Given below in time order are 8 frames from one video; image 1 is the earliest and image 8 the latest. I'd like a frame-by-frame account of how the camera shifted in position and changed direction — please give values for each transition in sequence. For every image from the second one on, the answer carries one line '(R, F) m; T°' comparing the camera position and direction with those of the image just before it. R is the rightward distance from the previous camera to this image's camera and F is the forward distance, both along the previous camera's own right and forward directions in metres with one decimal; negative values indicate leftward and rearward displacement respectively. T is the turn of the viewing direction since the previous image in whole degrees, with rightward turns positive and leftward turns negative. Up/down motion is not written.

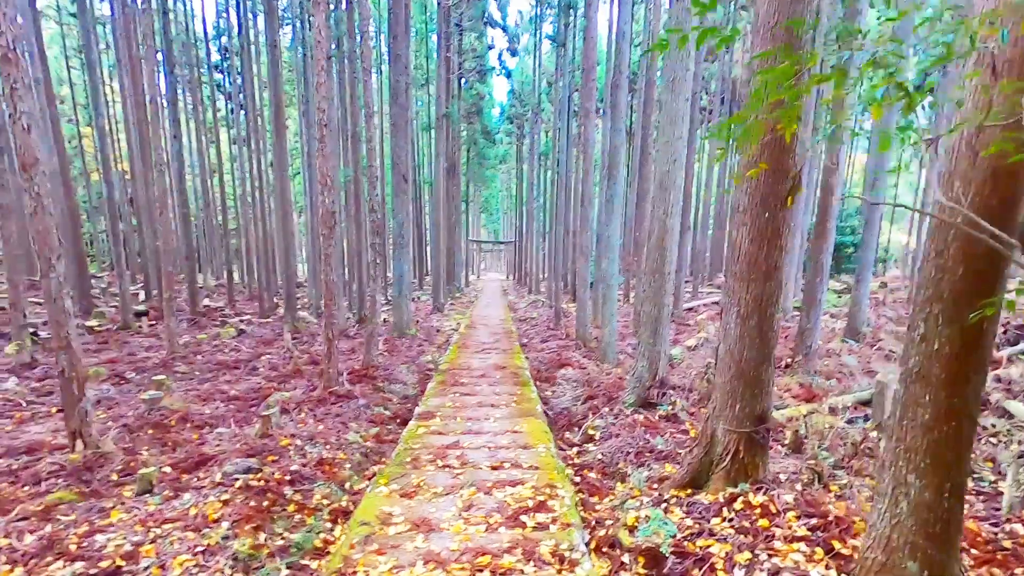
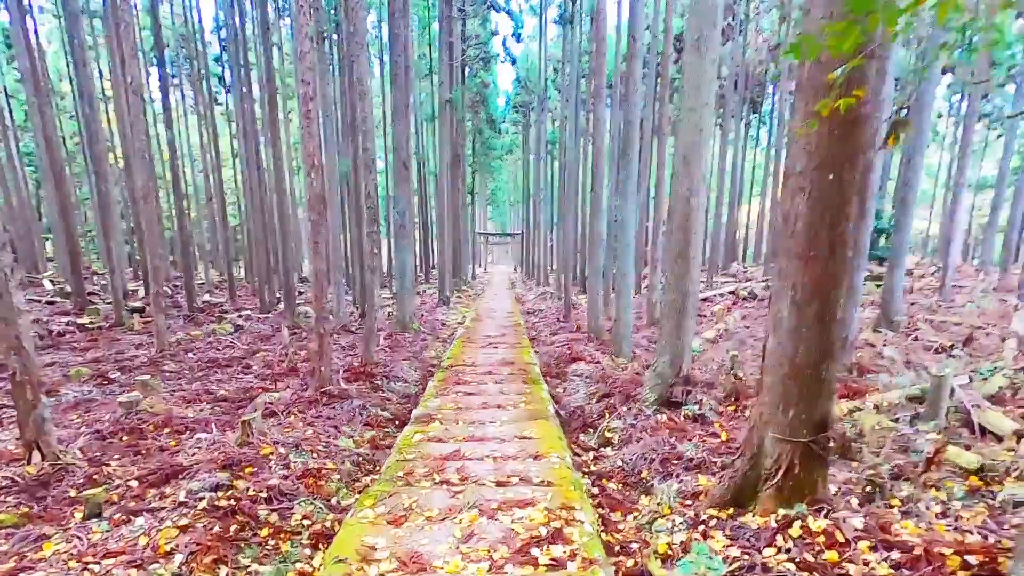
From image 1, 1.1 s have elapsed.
(0.0, +0.6) m; -1°
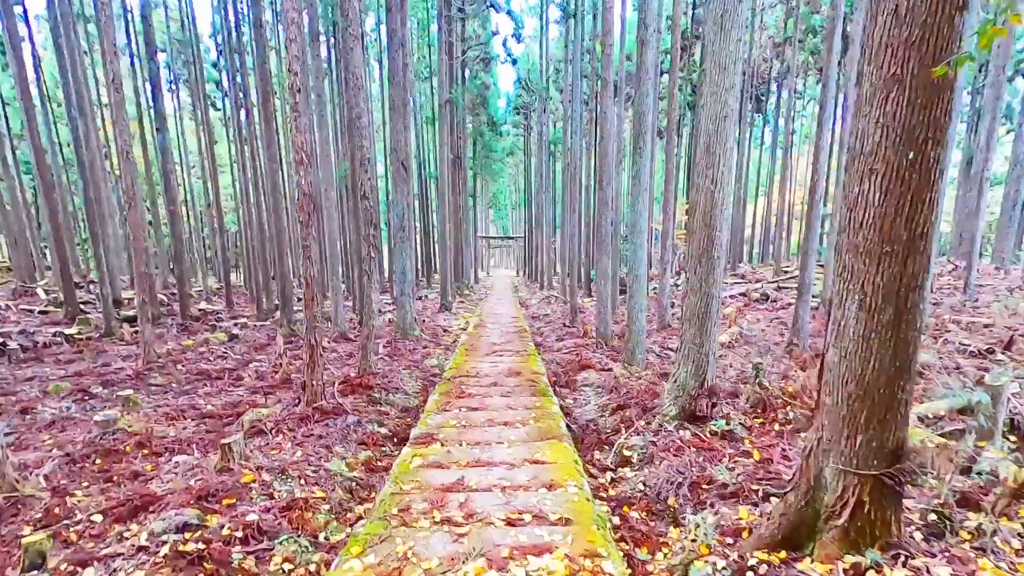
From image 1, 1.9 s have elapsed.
(0.0, +0.5) m; 0°
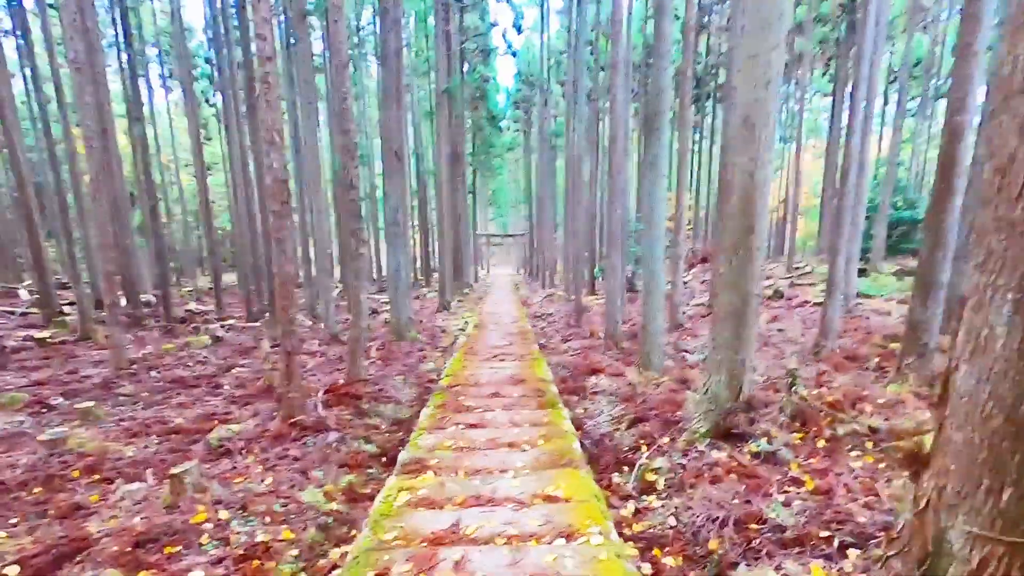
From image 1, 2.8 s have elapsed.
(0.0, +0.7) m; 0°
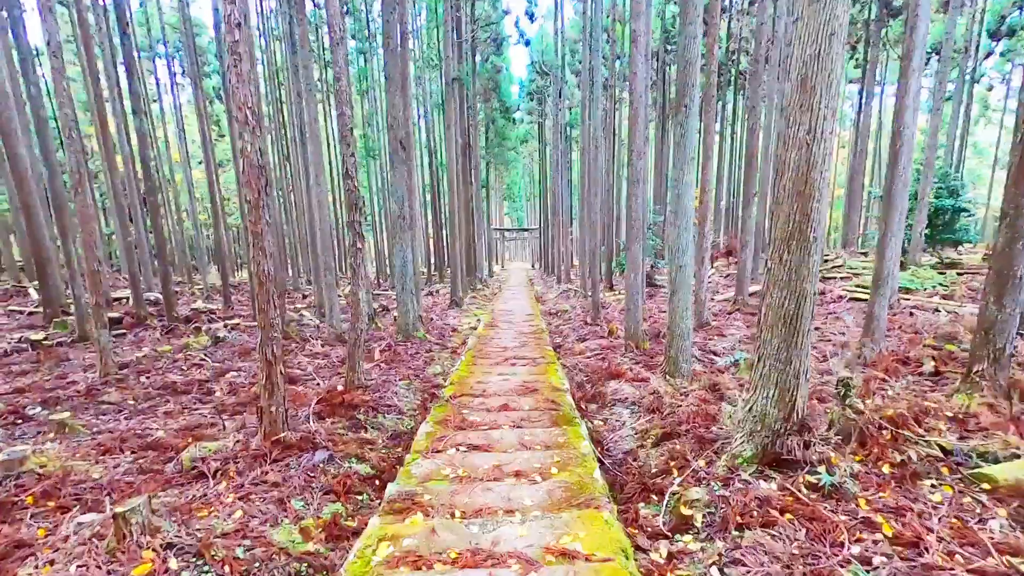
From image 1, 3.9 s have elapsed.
(+0.1, +0.6) m; -2°
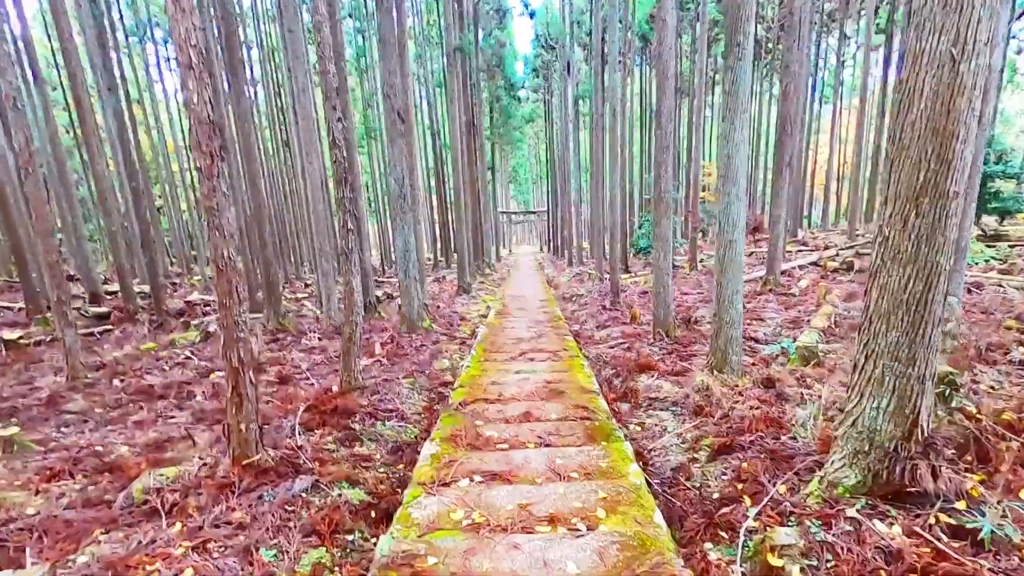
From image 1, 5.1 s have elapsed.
(-0.1, +0.9) m; -1°
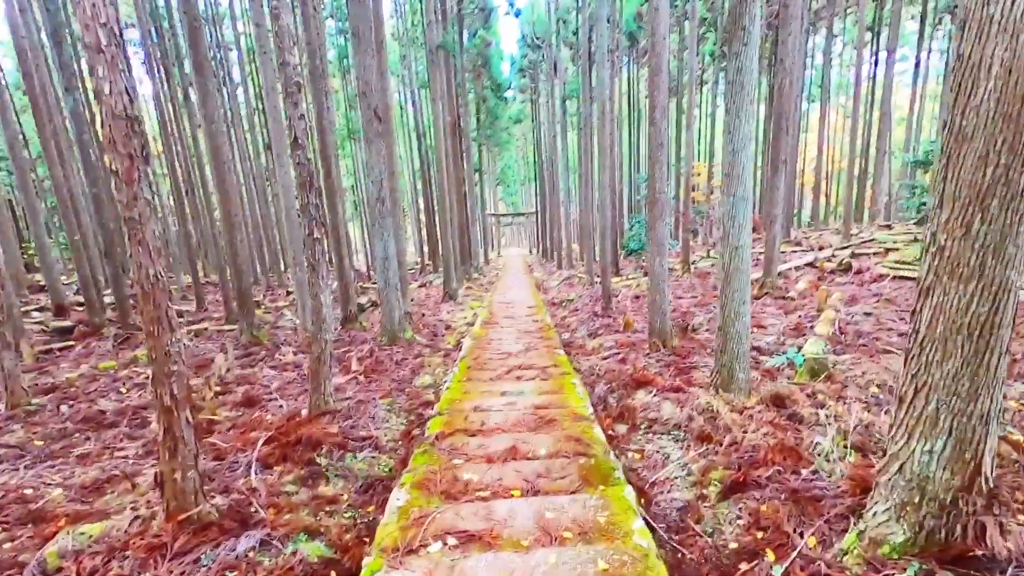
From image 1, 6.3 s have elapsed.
(+0.1, +0.5) m; +1°
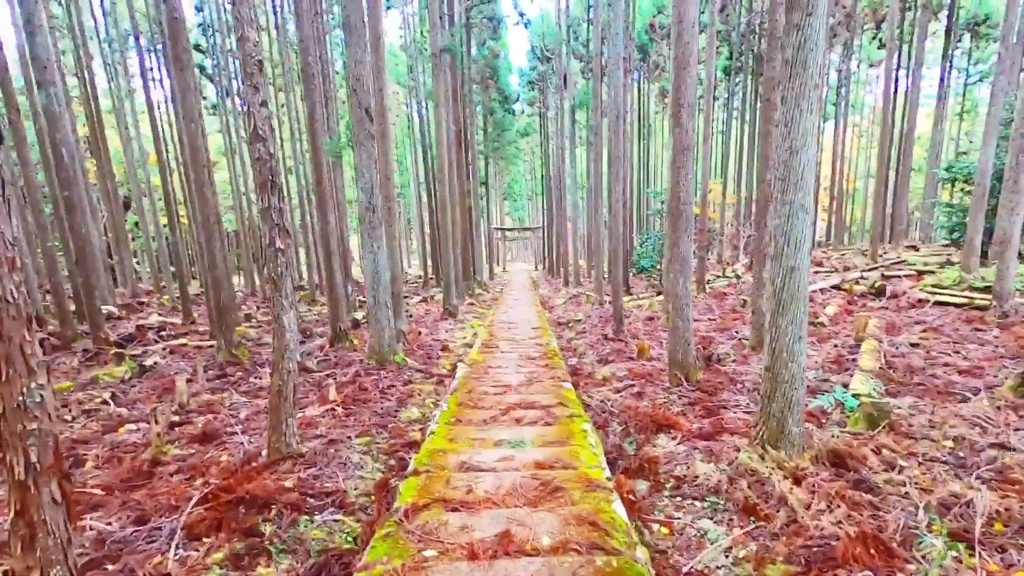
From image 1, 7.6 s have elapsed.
(0.0, +0.9) m; -1°
